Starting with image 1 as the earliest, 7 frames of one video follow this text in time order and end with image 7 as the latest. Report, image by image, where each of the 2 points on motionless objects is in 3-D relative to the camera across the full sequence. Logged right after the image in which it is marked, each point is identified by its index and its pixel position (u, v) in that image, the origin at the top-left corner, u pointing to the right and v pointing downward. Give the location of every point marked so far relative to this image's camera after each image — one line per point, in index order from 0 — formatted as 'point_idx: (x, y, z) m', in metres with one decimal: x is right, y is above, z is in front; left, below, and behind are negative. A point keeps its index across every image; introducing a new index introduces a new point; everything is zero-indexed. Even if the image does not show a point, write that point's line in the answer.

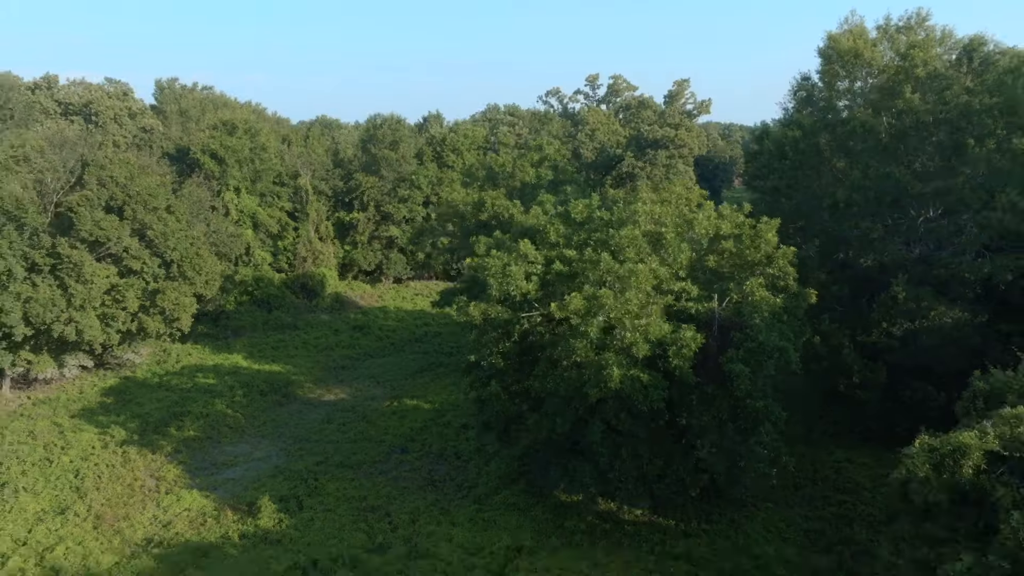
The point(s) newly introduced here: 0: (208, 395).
0: (-7.8, -2.8, +18.1) m
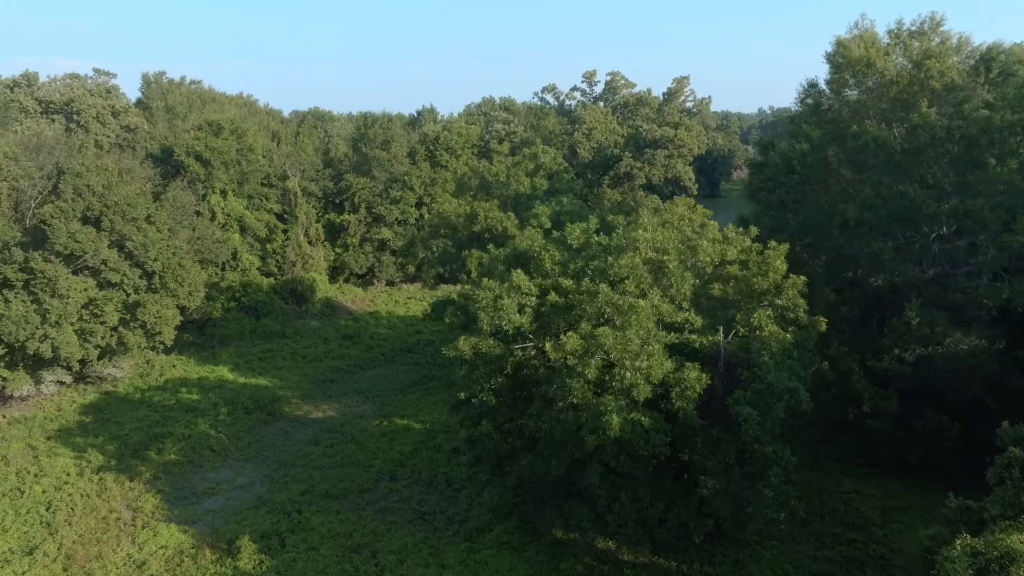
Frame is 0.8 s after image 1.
0: (-8.0, -3.1, +17.4) m
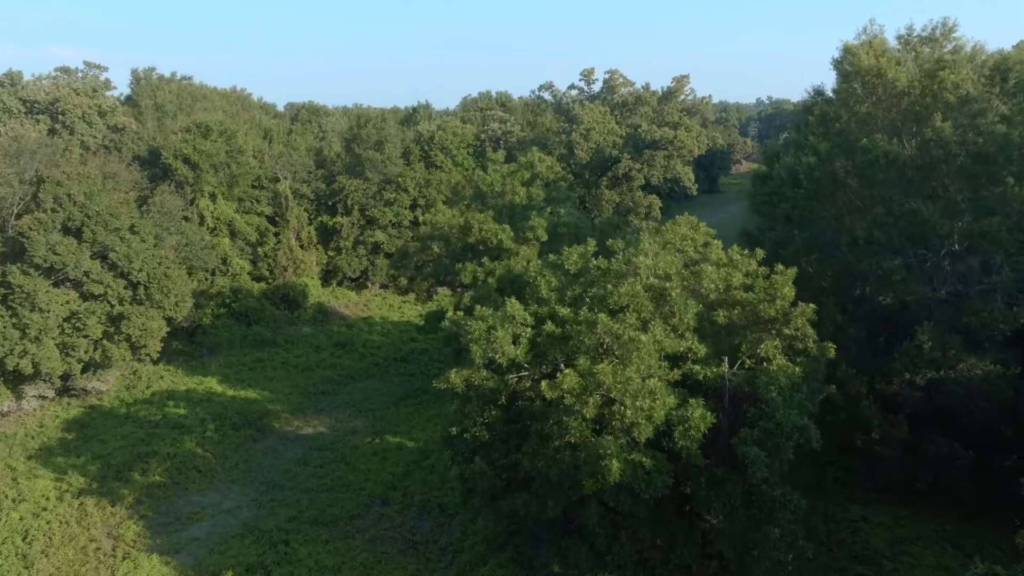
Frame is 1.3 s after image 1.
0: (-8.1, -3.4, +16.9) m
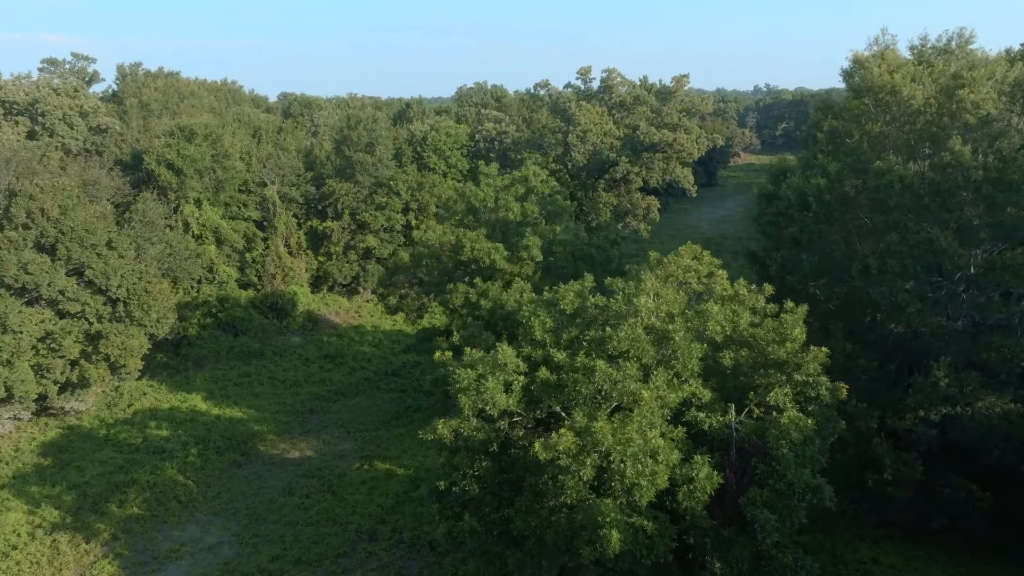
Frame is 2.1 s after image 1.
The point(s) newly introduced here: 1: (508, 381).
0: (-8.2, -3.9, +16.3) m
1: (0.0, -1.2, +8.9) m
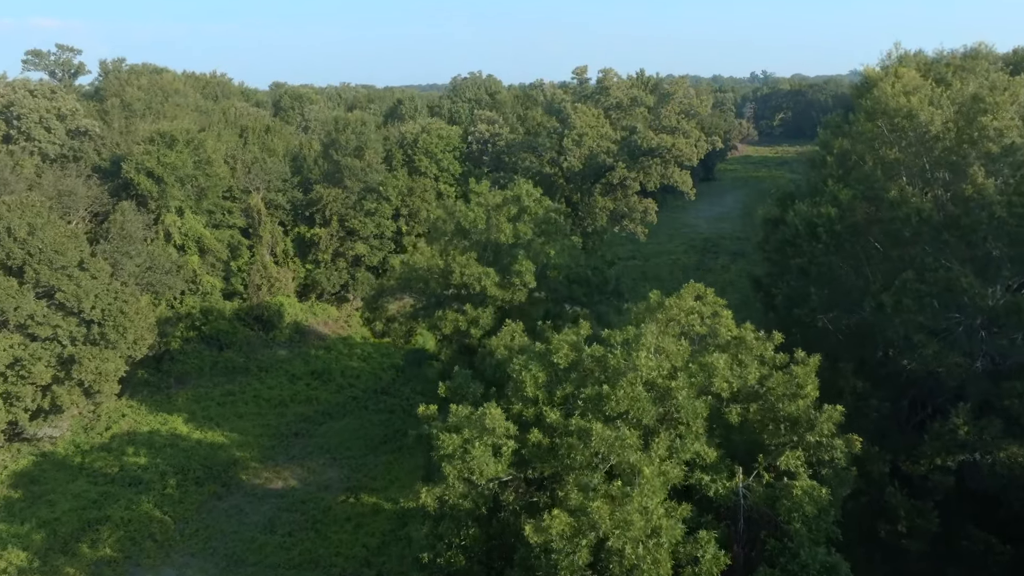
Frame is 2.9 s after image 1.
0: (-8.4, -4.4, +15.6) m
1: (-0.2, -1.8, +8.2) m
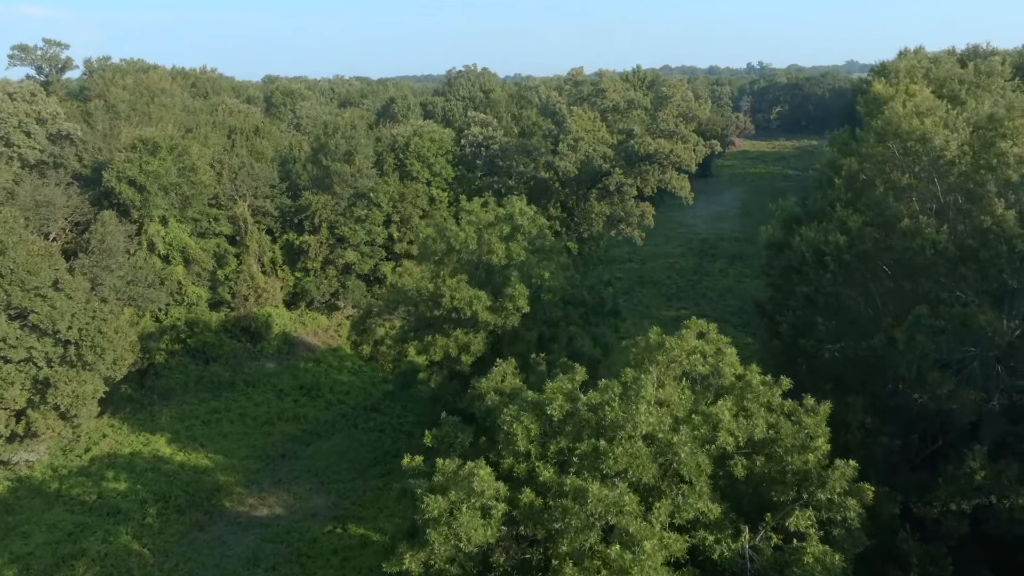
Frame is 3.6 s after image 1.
0: (-8.5, -4.9, +15.0) m
1: (-0.3, -2.4, +7.7) m
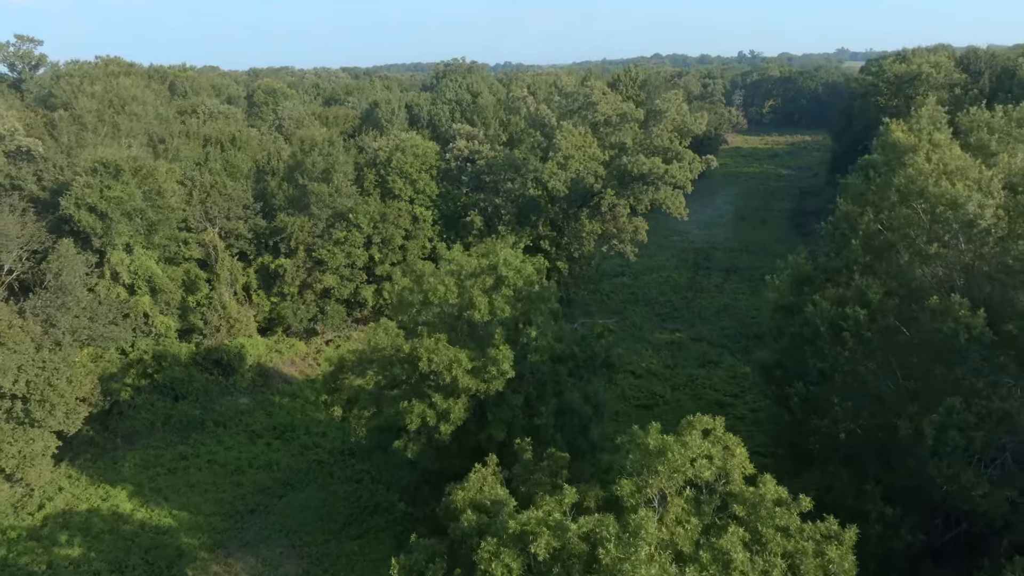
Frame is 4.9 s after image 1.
0: (-8.8, -6.0, +13.8) m
1: (-0.5, -3.6, +6.5) m
